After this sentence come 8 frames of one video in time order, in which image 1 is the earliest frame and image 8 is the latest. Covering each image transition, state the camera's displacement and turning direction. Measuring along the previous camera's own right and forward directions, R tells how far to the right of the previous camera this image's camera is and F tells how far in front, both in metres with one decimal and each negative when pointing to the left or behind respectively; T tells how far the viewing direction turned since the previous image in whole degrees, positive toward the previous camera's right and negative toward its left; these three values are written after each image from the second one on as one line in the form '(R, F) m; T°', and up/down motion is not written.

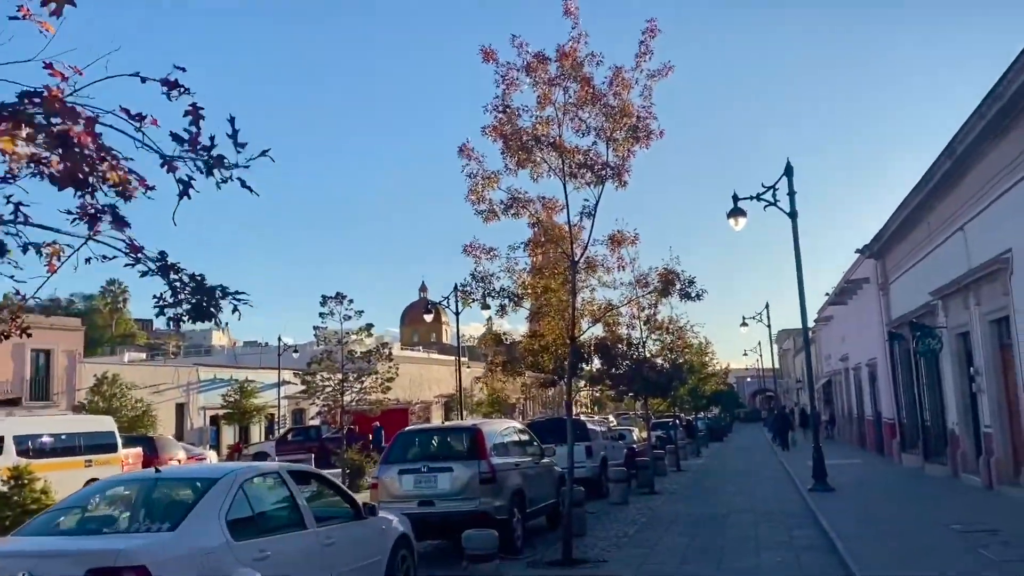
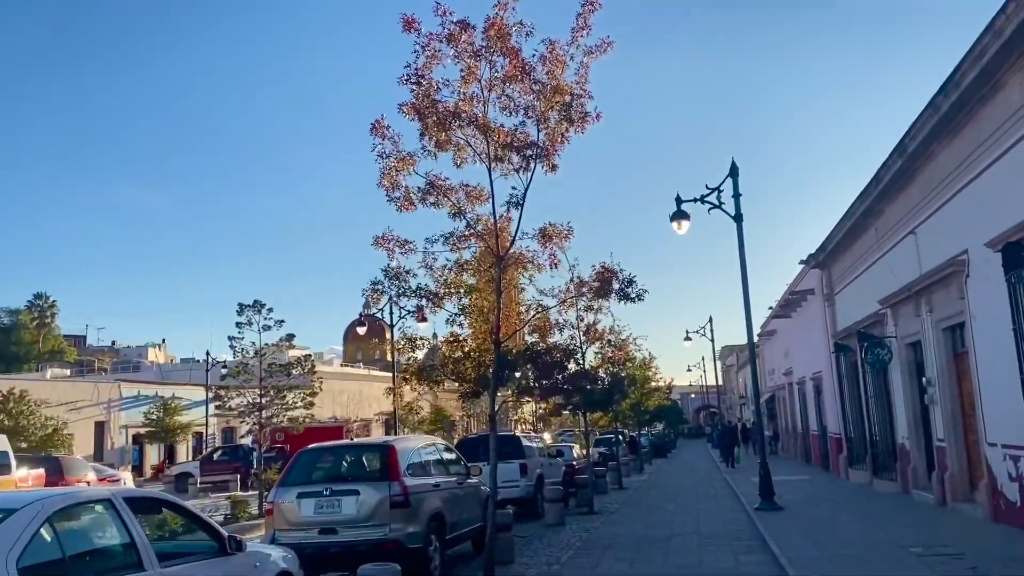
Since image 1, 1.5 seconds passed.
(+0.4, +1.3) m; +3°
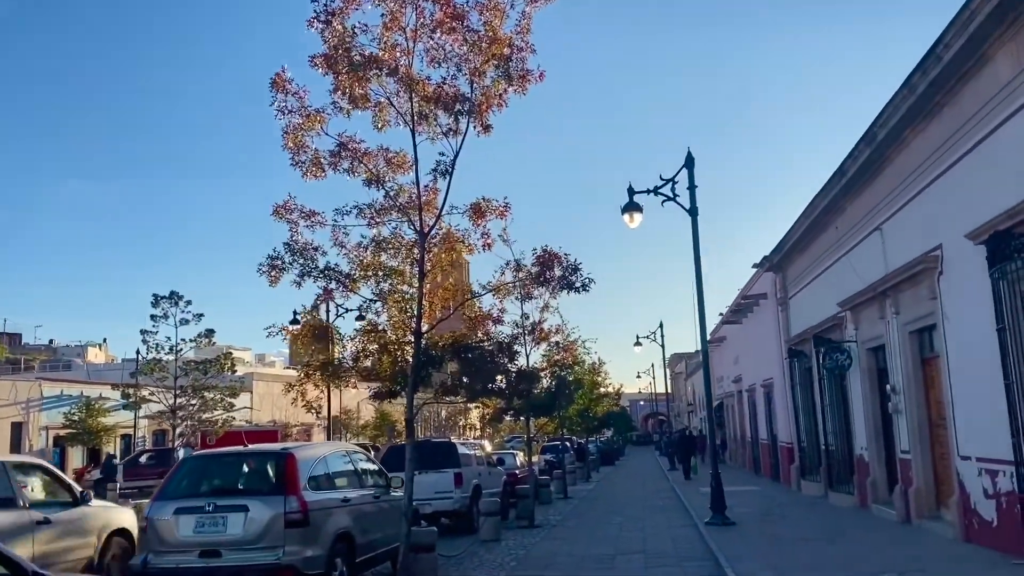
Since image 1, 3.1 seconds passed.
(+0.3, +1.4) m; +3°
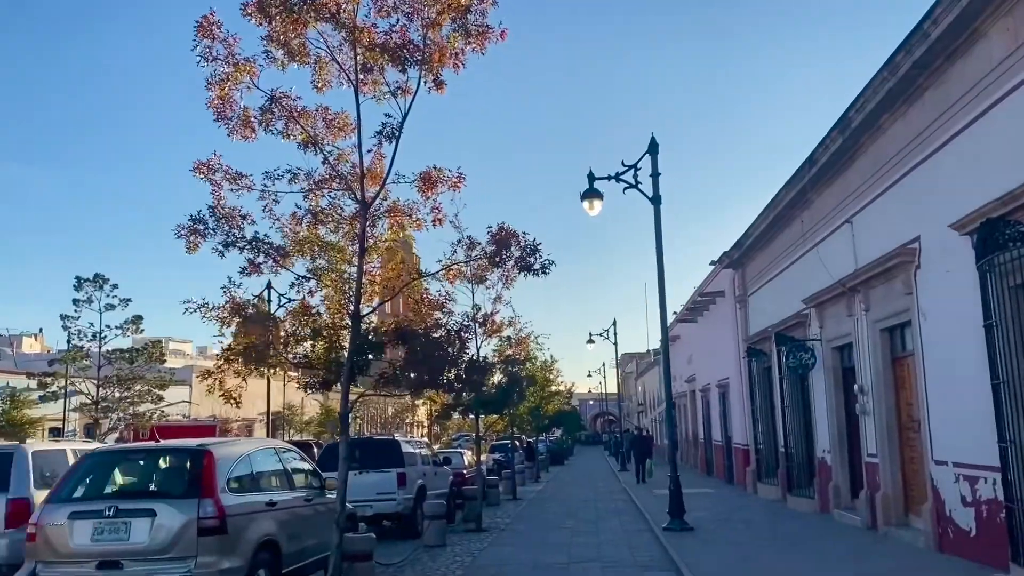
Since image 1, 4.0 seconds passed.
(0.0, +1.0) m; +3°
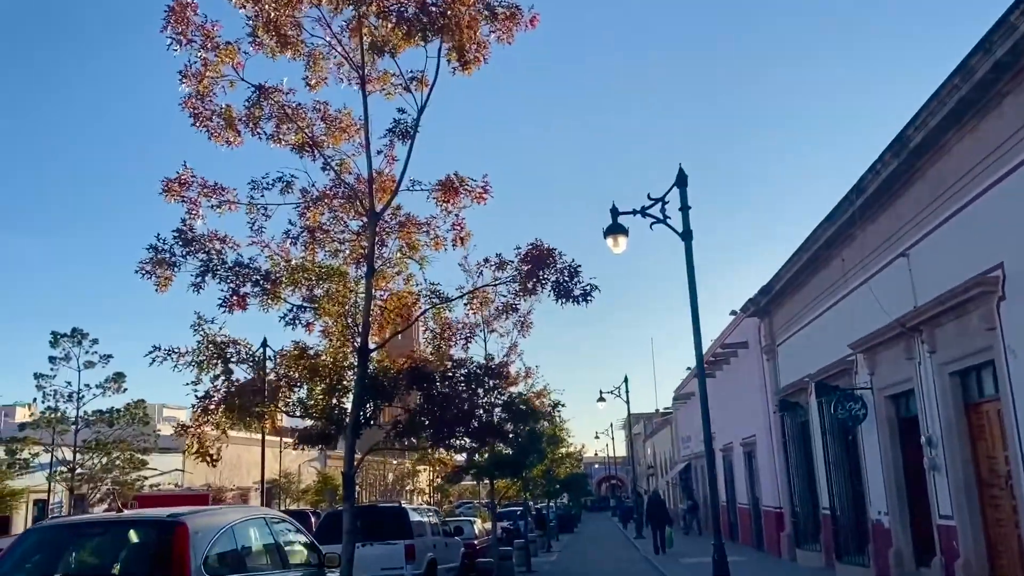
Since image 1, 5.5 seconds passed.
(-0.3, +1.5) m; 0°
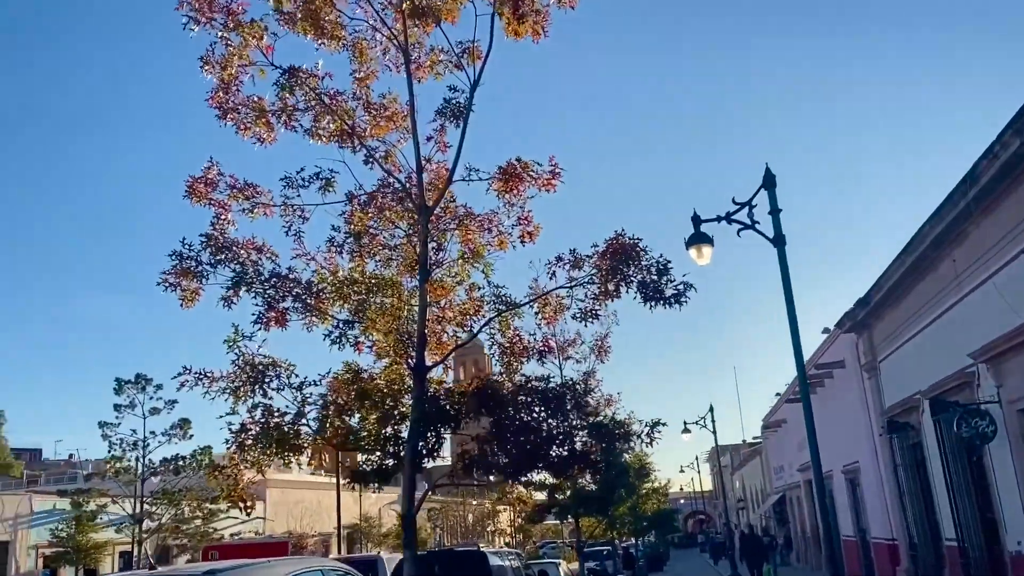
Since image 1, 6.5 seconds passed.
(-0.1, +1.1) m; -5°
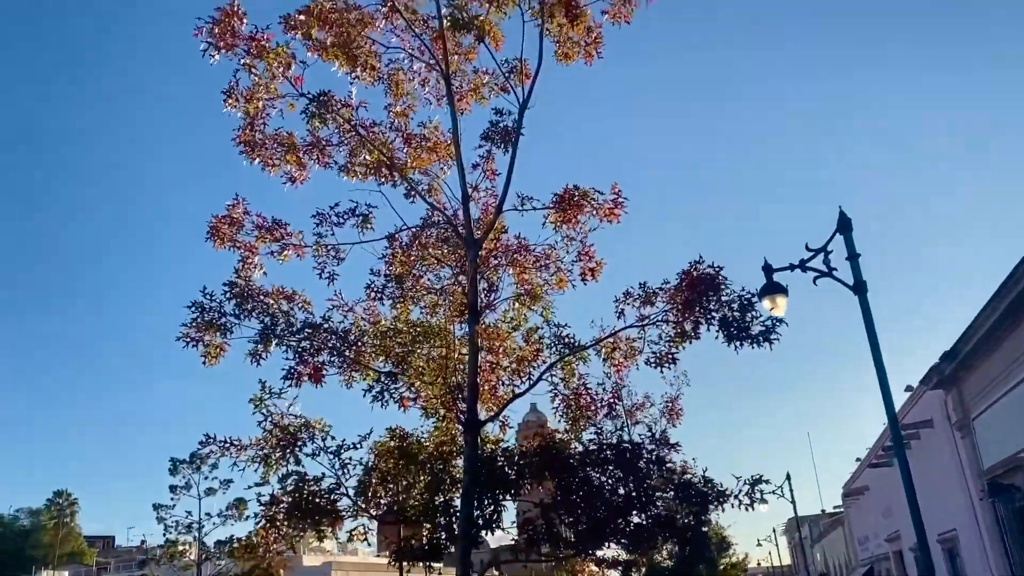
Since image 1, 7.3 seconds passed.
(0.0, +0.7) m; -4°
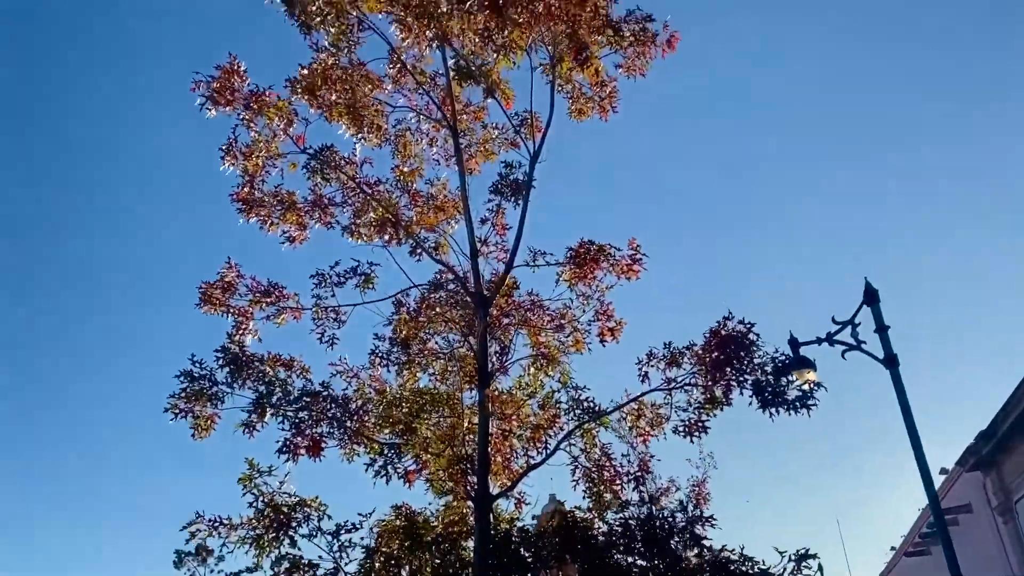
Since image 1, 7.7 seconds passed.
(0.0, +0.4) m; -1°
